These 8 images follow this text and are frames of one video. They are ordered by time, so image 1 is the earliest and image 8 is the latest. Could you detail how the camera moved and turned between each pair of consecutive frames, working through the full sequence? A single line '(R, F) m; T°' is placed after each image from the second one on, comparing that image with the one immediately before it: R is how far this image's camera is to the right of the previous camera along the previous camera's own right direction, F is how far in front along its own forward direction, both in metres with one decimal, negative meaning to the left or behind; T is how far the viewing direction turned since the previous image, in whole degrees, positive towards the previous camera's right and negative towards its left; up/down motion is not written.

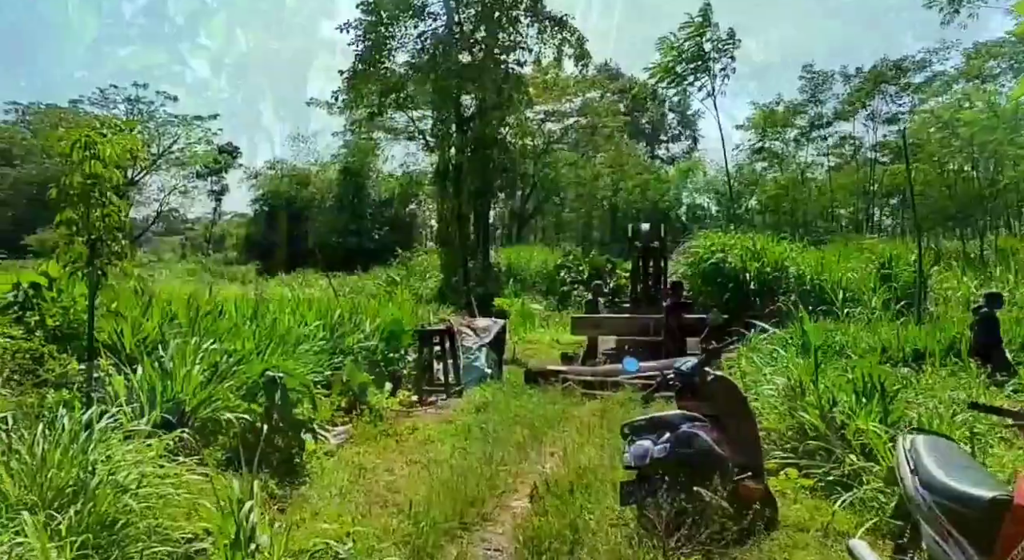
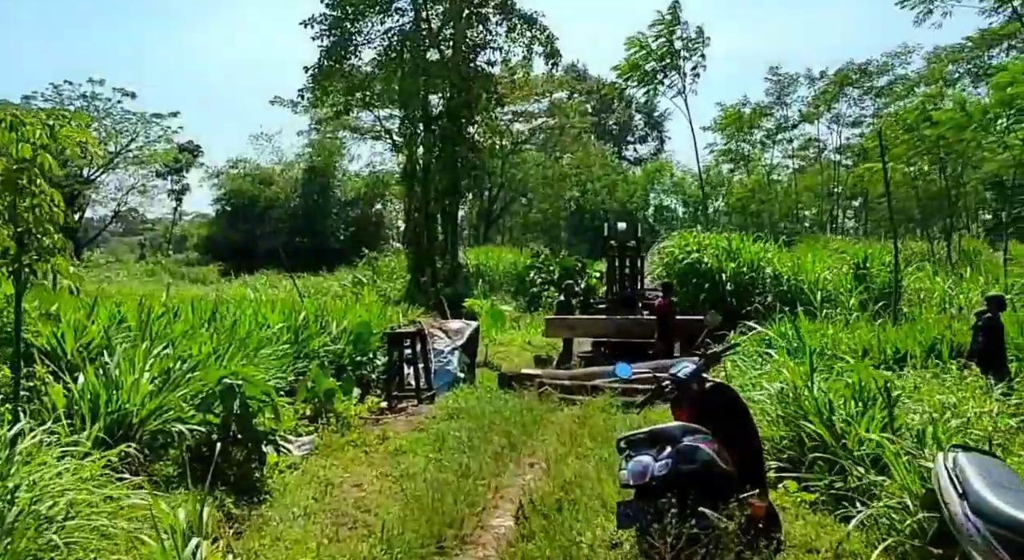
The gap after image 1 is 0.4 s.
(-0.1, +0.3) m; +2°
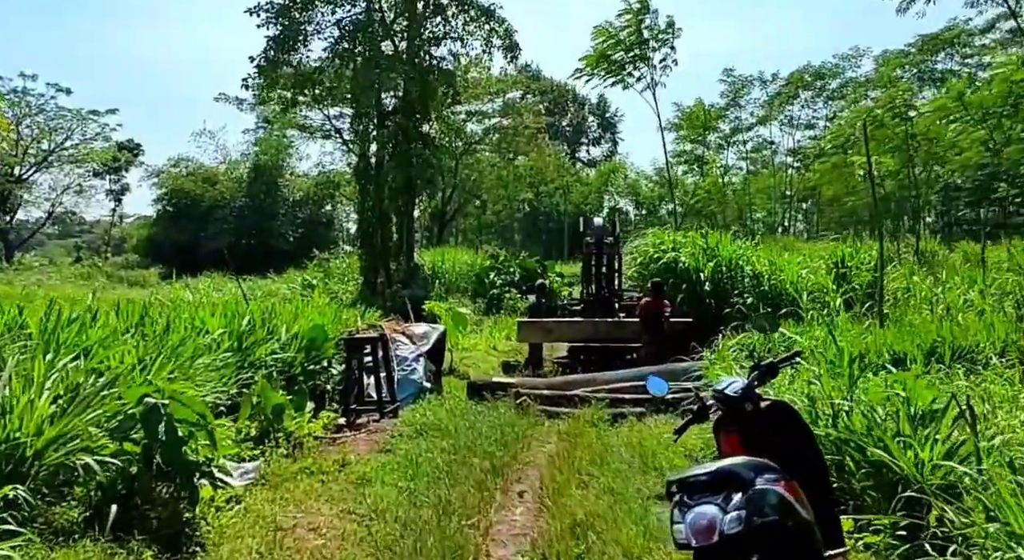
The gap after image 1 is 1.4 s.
(-0.2, +0.8) m; +3°
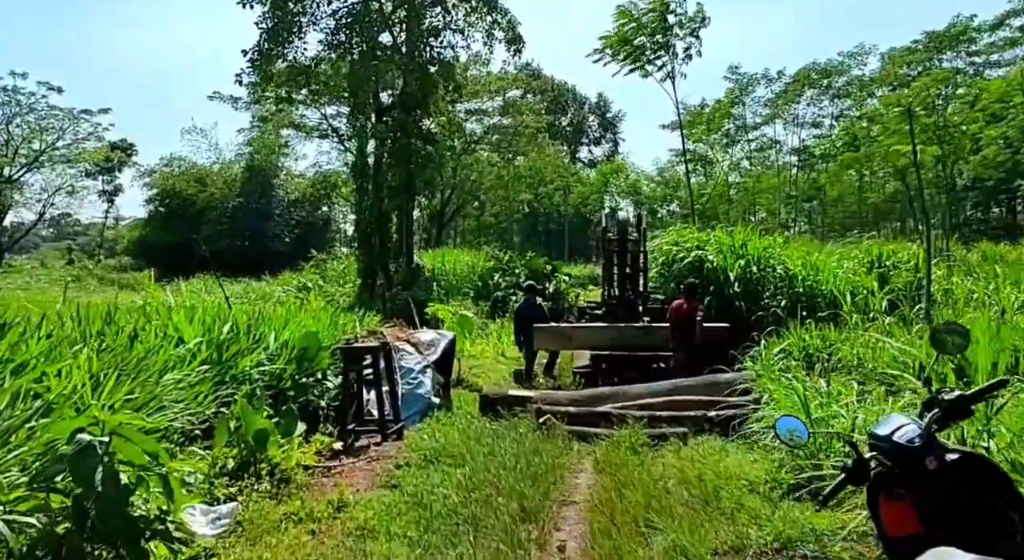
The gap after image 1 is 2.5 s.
(-0.2, +0.9) m; 0°
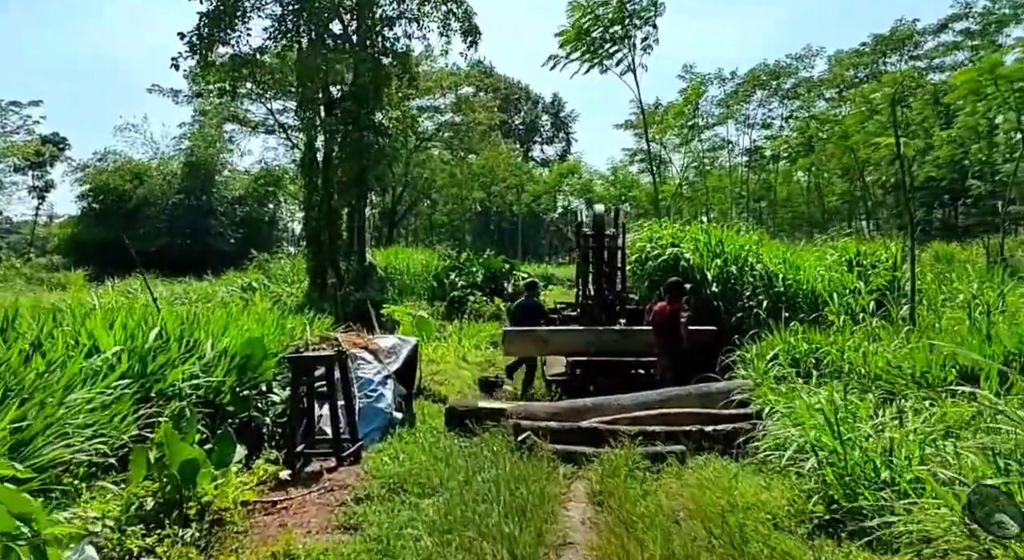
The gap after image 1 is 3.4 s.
(-0.2, +0.7) m; +4°
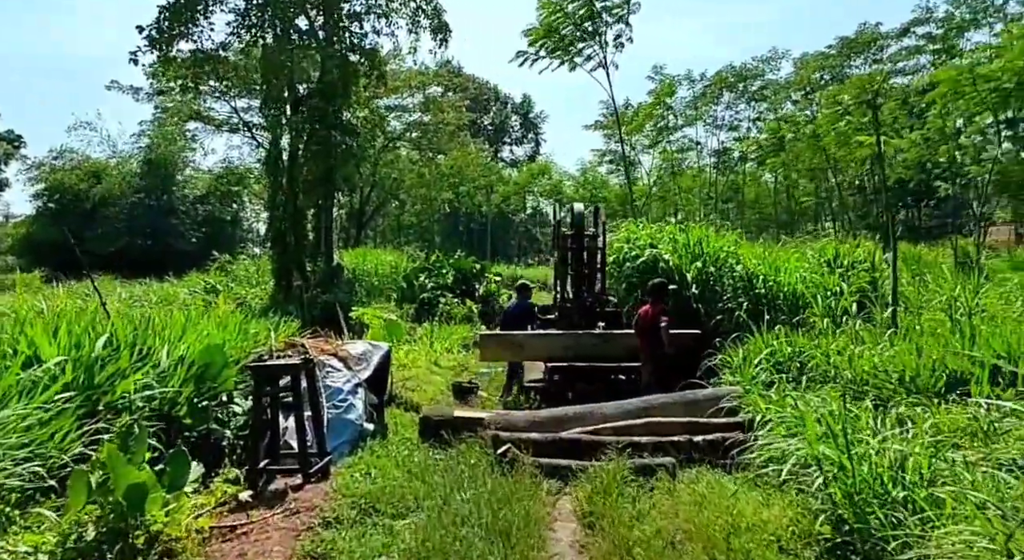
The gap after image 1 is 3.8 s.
(-0.1, +0.3) m; +2°
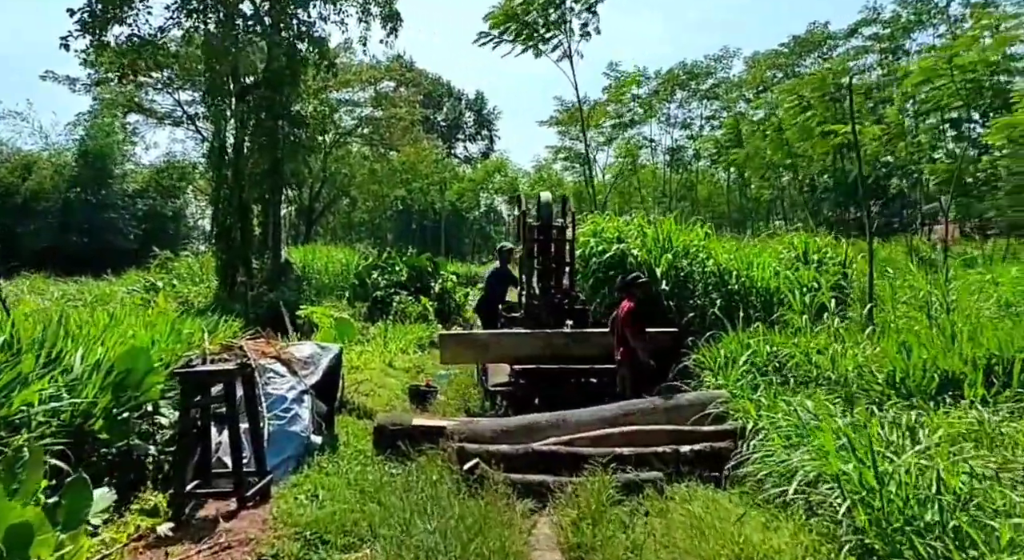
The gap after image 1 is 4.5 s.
(-0.1, +0.6) m; +3°
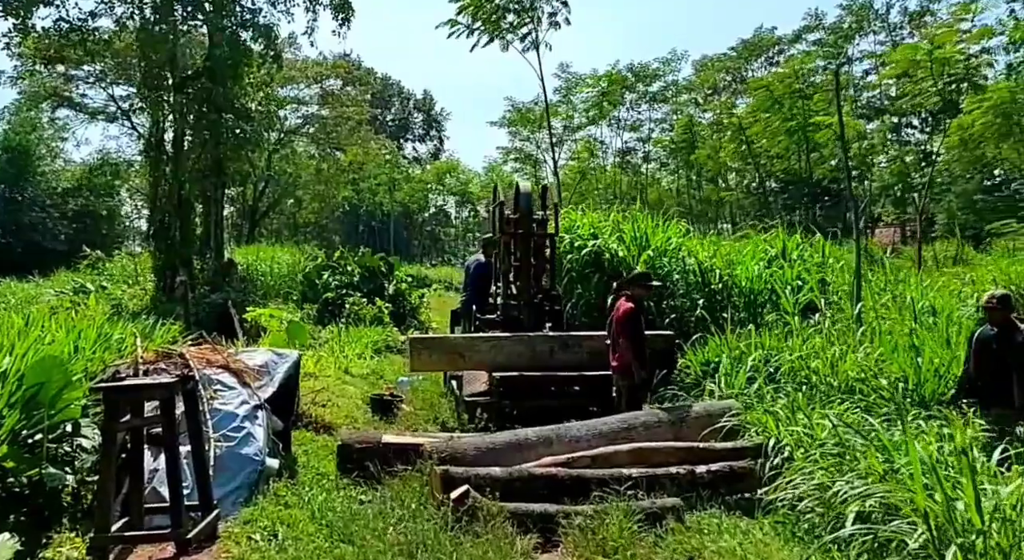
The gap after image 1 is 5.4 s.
(-0.2, +0.6) m; +4°
